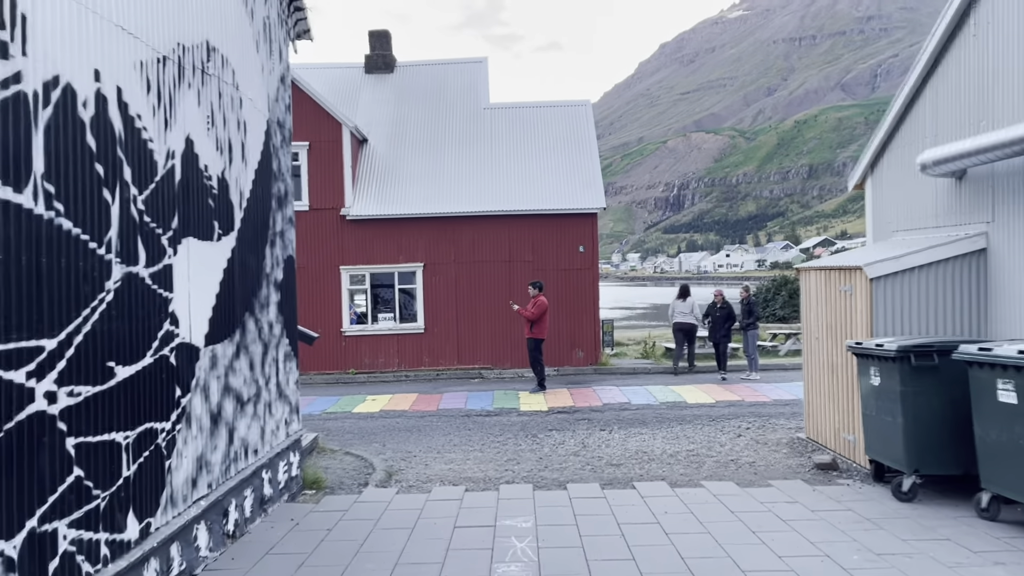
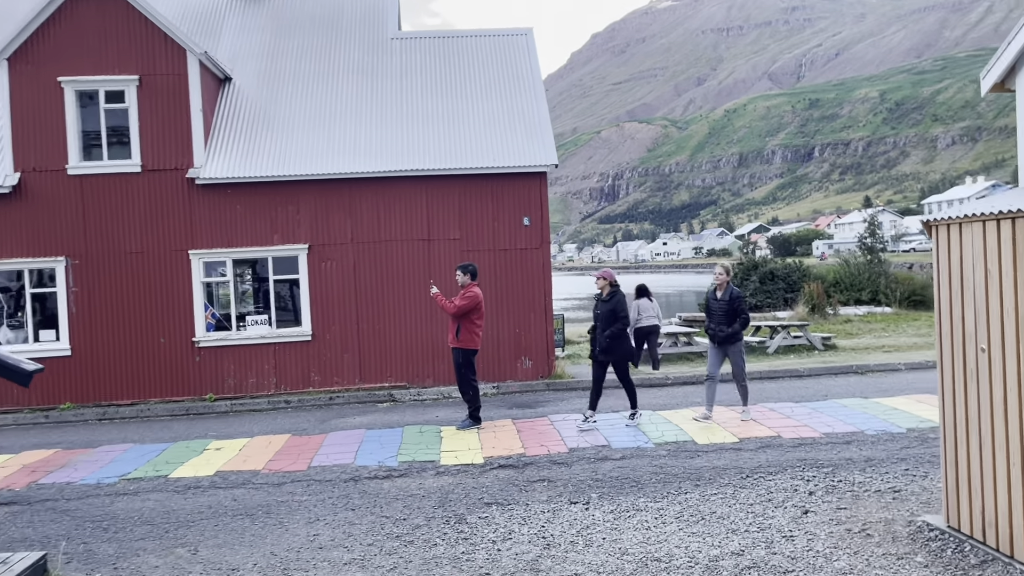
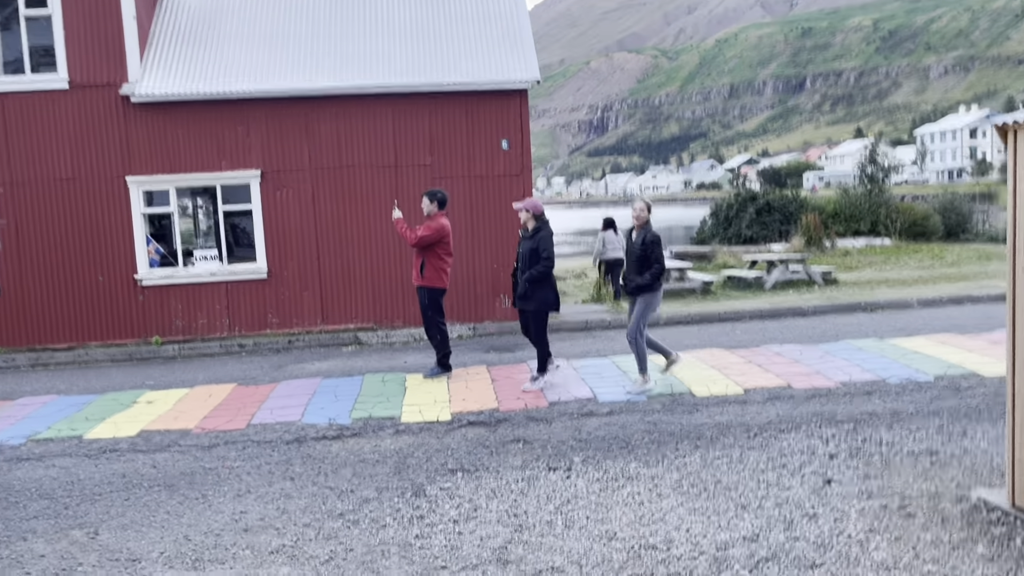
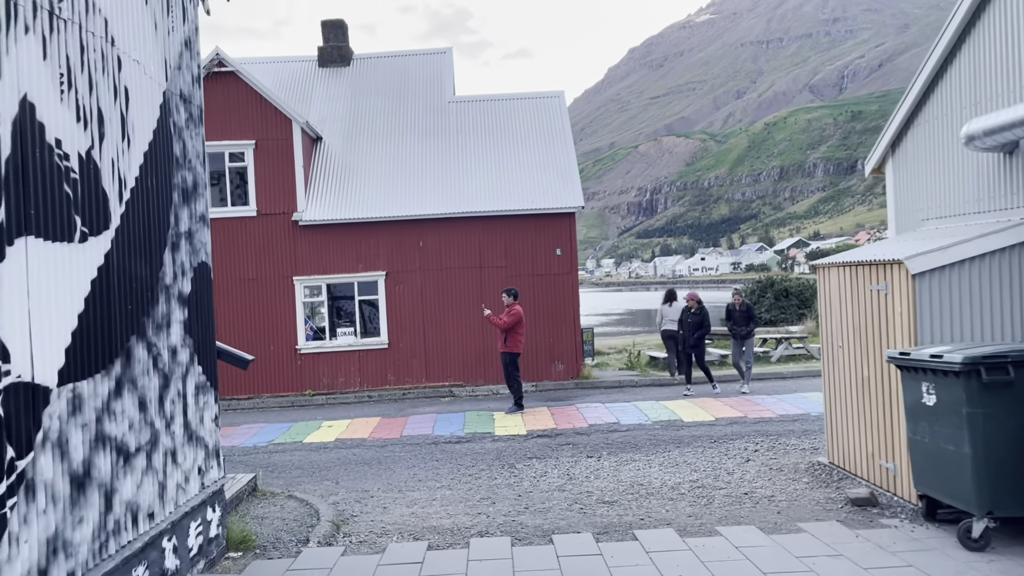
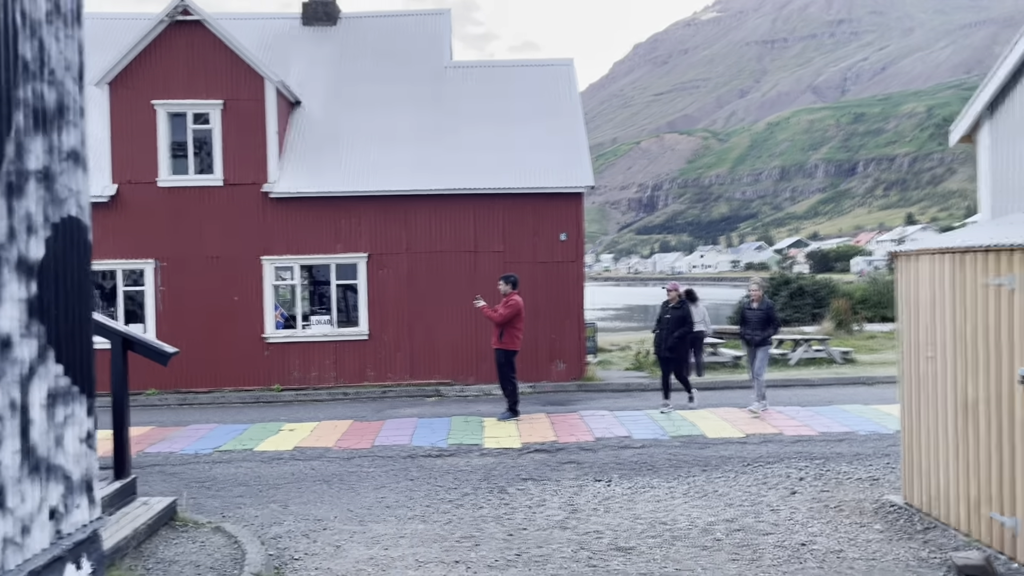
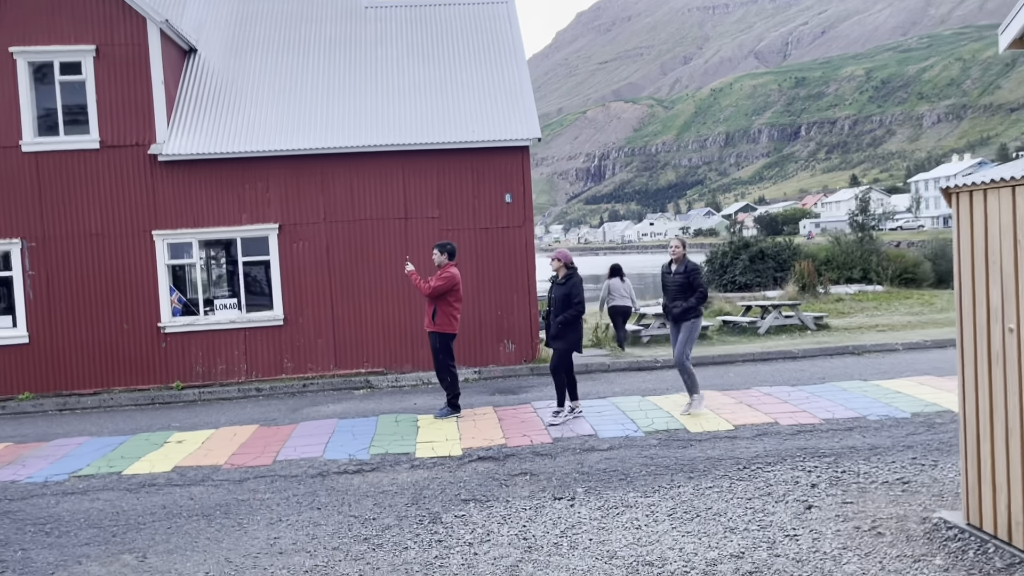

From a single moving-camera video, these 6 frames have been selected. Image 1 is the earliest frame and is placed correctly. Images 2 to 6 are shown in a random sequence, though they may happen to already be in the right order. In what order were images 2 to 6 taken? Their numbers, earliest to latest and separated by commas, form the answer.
4, 5, 2, 6, 3
